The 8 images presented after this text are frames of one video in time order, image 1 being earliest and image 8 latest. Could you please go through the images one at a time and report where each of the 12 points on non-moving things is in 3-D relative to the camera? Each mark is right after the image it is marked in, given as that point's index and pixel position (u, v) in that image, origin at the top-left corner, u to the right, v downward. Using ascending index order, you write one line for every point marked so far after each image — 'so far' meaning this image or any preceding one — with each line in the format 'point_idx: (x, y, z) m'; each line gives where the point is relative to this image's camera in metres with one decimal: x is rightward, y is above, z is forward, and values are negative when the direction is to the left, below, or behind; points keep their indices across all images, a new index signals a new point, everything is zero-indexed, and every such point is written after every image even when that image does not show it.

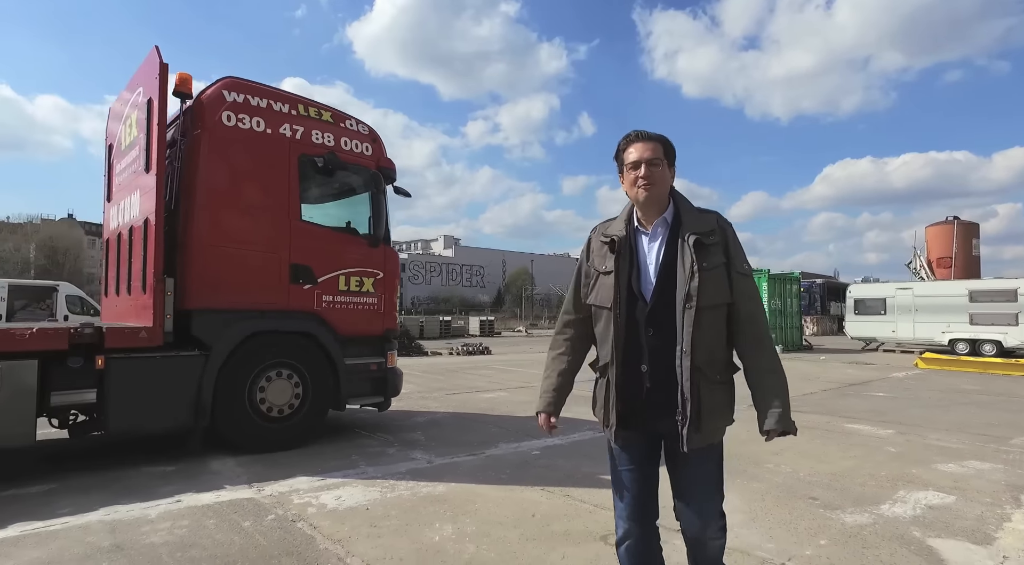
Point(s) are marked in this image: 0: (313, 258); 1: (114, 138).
0: (-2.1, +0.3, +6.3) m
1: (-4.7, +1.7, +7.1) m
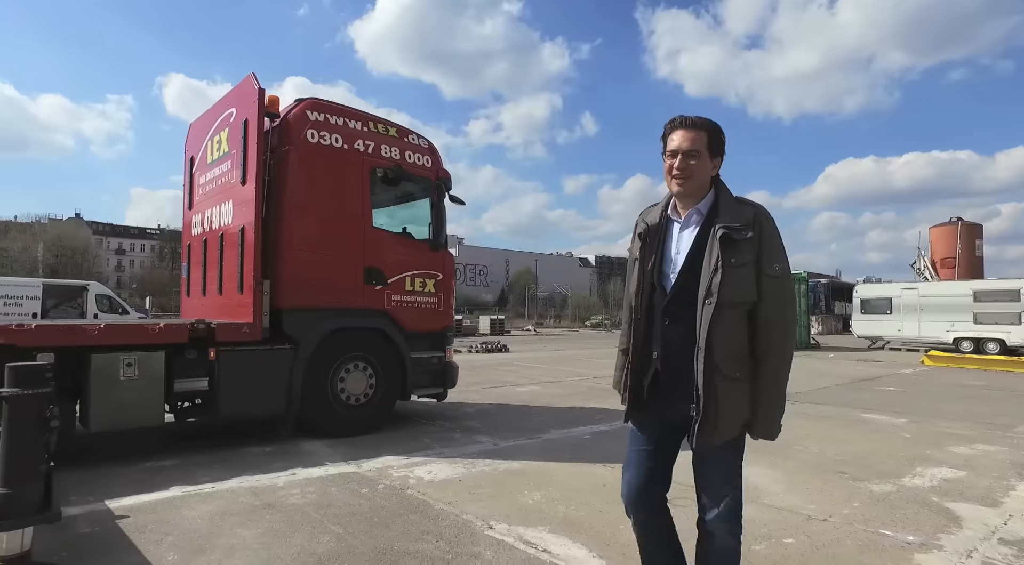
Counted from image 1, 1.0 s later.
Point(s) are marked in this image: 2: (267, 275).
0: (-1.5, +0.3, +6.9) m
1: (-4.1, +1.7, +7.8) m
2: (-2.5, +0.1, +6.2) m
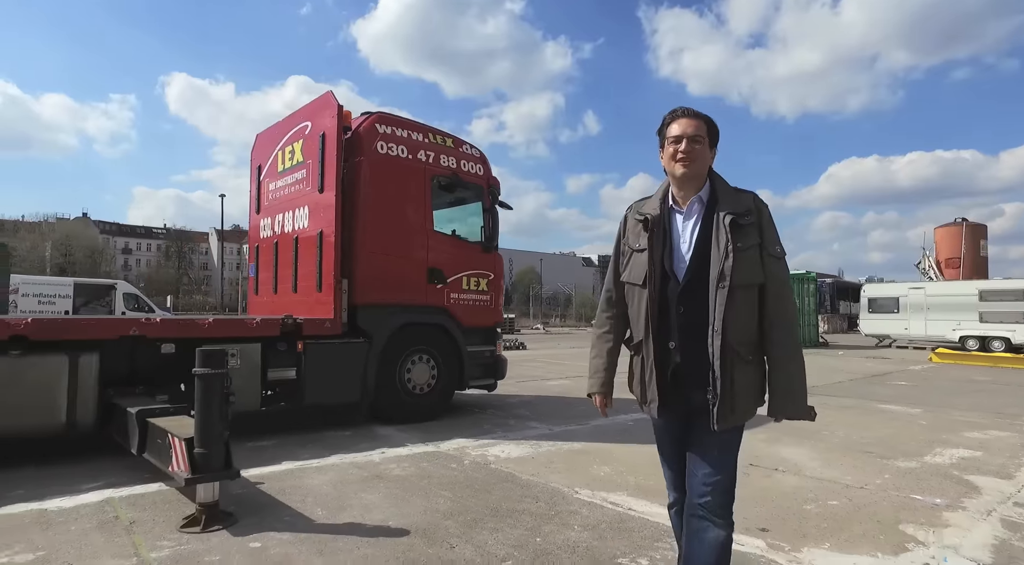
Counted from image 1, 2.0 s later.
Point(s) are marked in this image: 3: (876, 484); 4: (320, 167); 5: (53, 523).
0: (-0.9, +0.3, +7.6) m
1: (-3.5, +1.7, +8.4) m
2: (-1.8, +0.1, +6.8) m
3: (+2.8, -1.6, +4.7) m
4: (-2.2, +1.4, +7.0) m
5: (-2.8, -1.4, +3.7) m
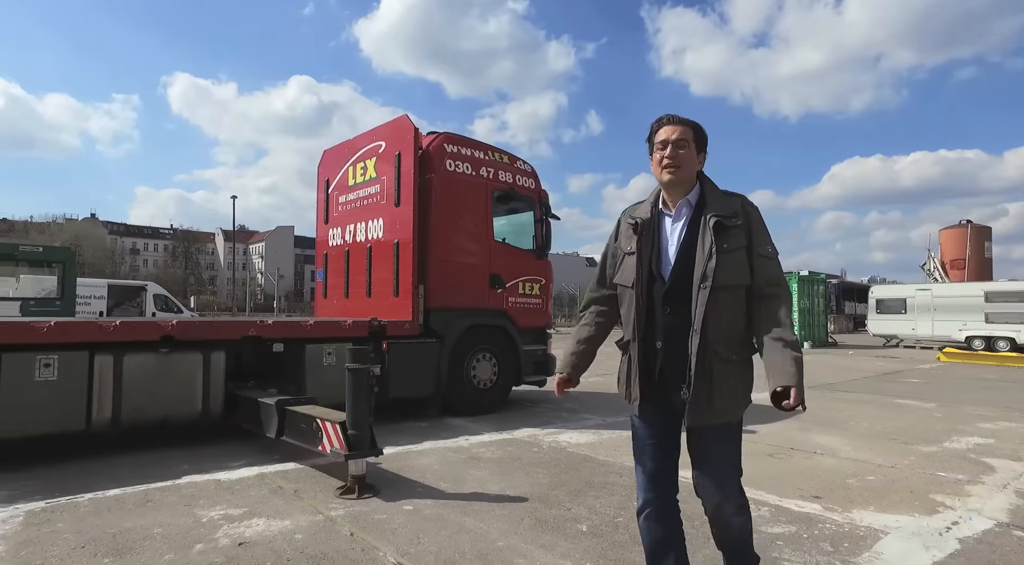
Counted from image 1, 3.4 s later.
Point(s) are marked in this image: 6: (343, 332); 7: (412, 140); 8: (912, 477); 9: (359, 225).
0: (-0.2, +0.2, +8.3) m
1: (-2.8, +1.6, +9.2) m
2: (-1.1, 0.0, +7.6) m
3: (+3.5, -1.6, +5.5) m
4: (-1.5, +1.3, +7.8) m
5: (-2.0, -1.5, +4.4) m
6: (-1.9, -0.6, +6.7) m
7: (-1.2, +1.8, +7.6) m
8: (+3.3, -1.6, +5.0) m
9: (-2.1, +0.8, +8.4) m
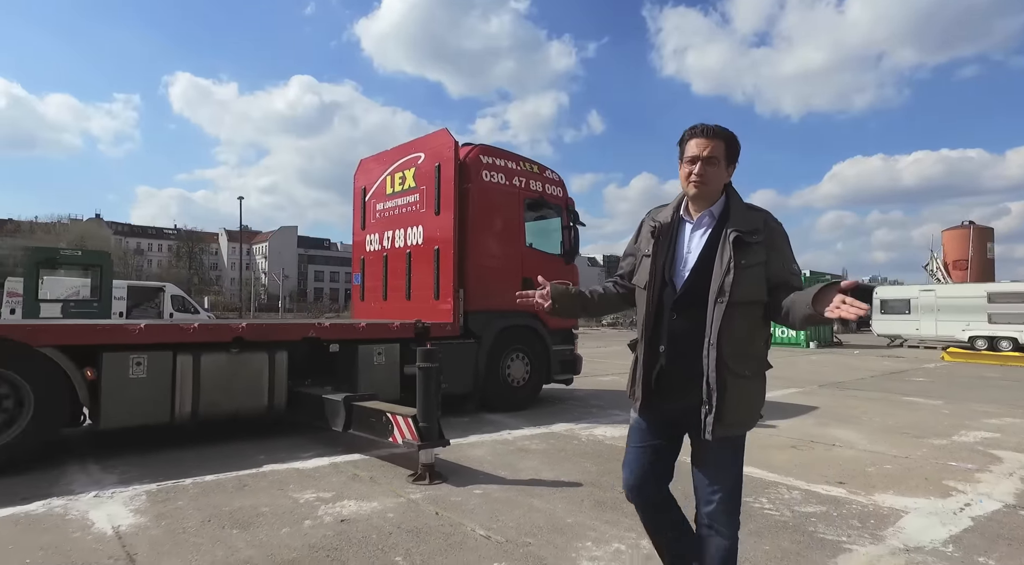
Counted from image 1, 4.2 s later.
0: (+0.3, +0.1, +8.8) m
1: (-2.3, +1.6, +9.7) m
2: (-0.7, 0.0, +8.1) m
3: (+4.0, -1.7, +6.0) m
4: (-1.0, +1.2, +8.3) m
5: (-1.6, -1.6, +4.9) m
6: (-1.4, -0.6, +7.2) m
7: (-0.8, +1.7, +8.1) m
8: (+3.7, -1.7, +5.5) m
9: (-1.7, +0.7, +8.9) m
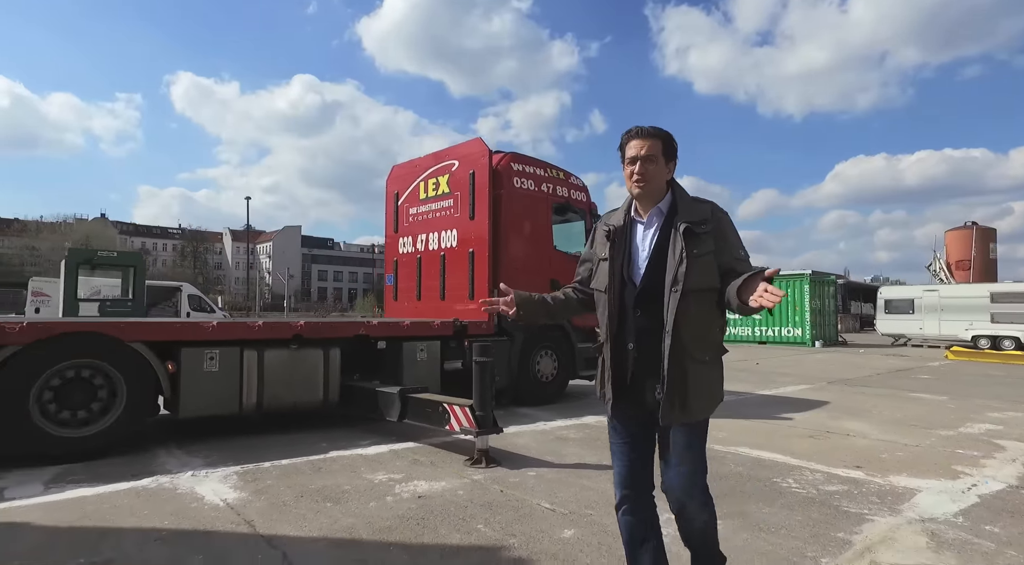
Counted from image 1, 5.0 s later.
0: (+0.7, +0.1, +9.3) m
1: (-1.9, +1.6, +10.2) m
2: (-0.3, -0.1, +8.6) m
3: (+4.4, -1.7, +6.4) m
4: (-0.6, +1.2, +8.7) m
5: (-1.2, -1.6, +5.4) m
6: (-1.0, -0.6, +7.7) m
7: (-0.4, +1.7, +8.6) m
8: (+4.2, -1.7, +6.0) m
9: (-1.2, +0.7, +9.4) m
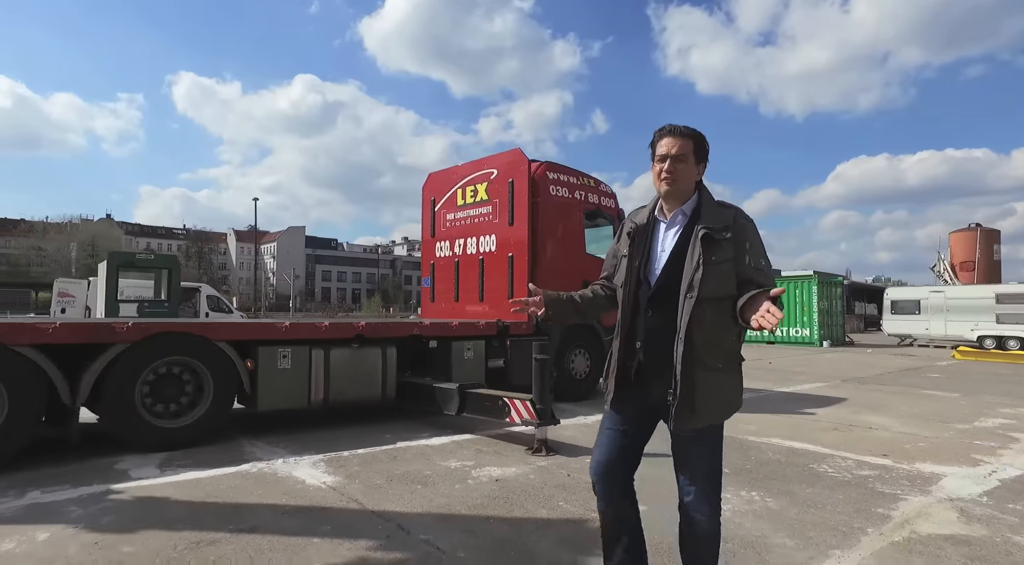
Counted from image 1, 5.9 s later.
0: (+1.3, +0.1, +9.8) m
1: (-1.3, +1.5, +10.7) m
2: (+0.3, -0.1, +9.1) m
3: (+4.9, -1.8, +6.9) m
4: (-0.1, +1.2, +9.2) m
5: (-0.7, -1.6, +5.9) m
6: (-0.5, -0.7, +8.2) m
7: (+0.2, +1.7, +9.1) m
8: (+4.7, -1.7, +6.5) m
9: (-0.7, +0.7, +9.9) m
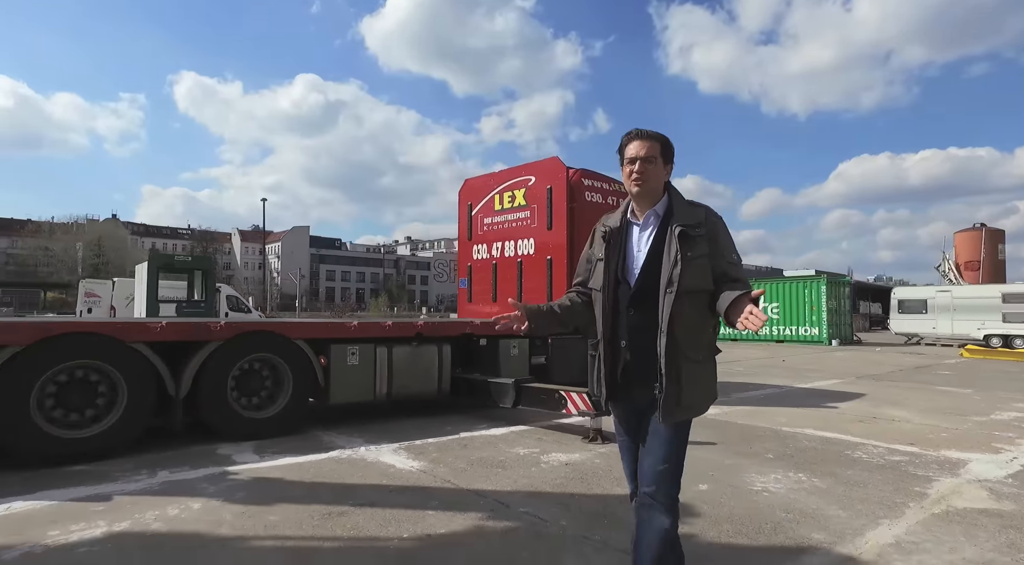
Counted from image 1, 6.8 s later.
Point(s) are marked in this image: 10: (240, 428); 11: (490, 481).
0: (+1.9, +0.1, +10.3) m
1: (-0.7, +1.5, +11.2) m
2: (+0.9, -0.1, +9.6) m
3: (+5.5, -1.8, +7.4) m
4: (+0.5, +1.1, +9.8) m
5: (0.0, -1.7, +6.4) m
6: (+0.2, -0.7, +8.7) m
7: (+0.8, +1.7, +9.6) m
8: (+5.3, -1.7, +7.0) m
9: (-0.1, +0.7, +10.4) m
10: (-2.8, -1.5, +6.2) m
11: (-0.2, -1.6, +4.8) m
